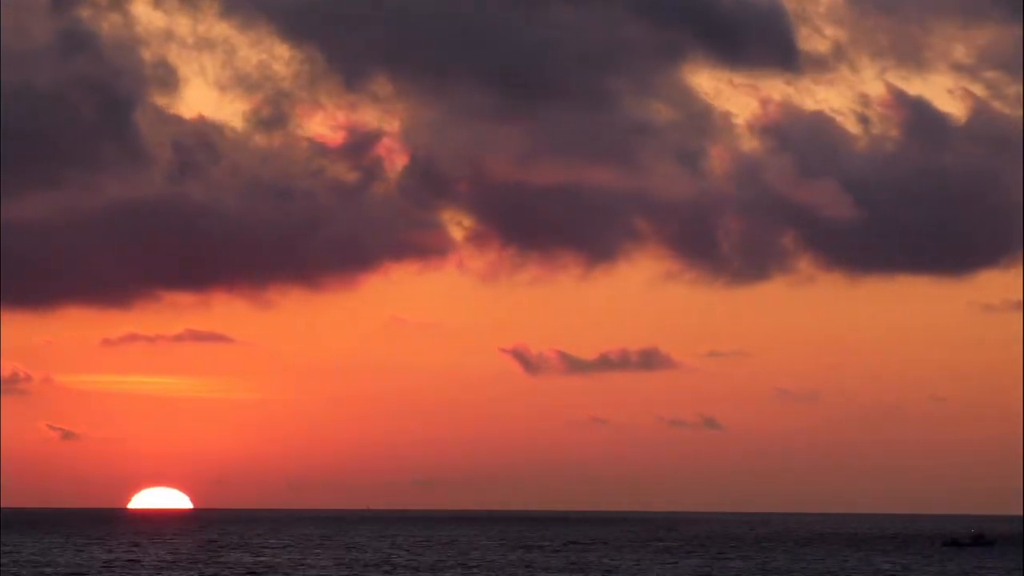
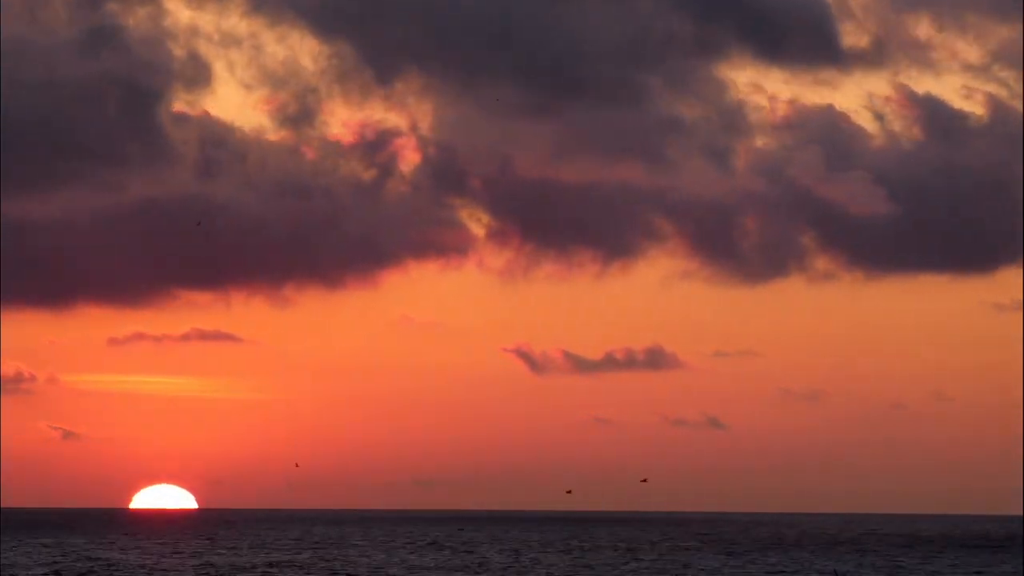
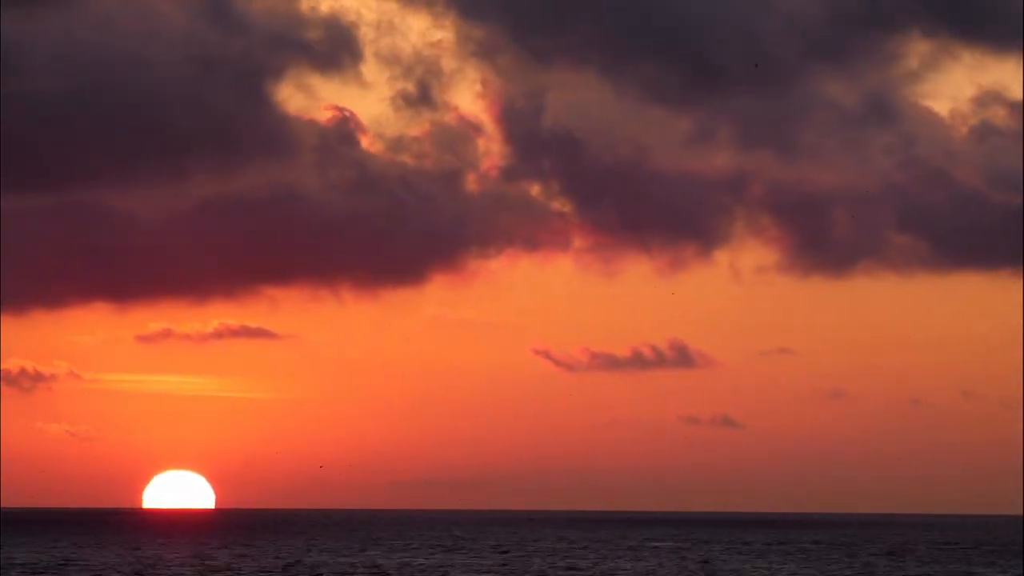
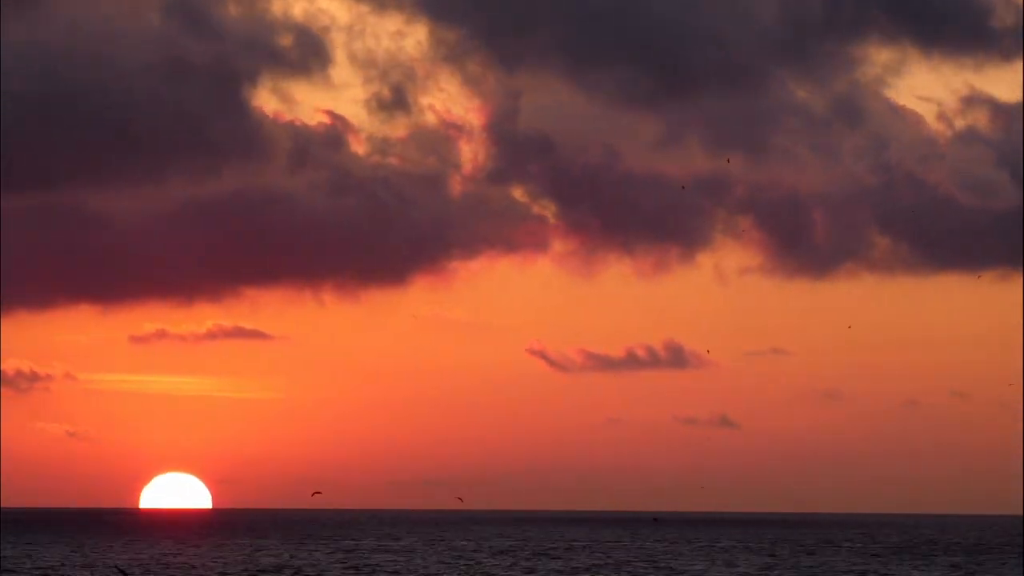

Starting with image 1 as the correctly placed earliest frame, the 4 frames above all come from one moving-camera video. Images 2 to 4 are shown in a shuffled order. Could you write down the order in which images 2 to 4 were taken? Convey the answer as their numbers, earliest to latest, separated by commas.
2, 4, 3
